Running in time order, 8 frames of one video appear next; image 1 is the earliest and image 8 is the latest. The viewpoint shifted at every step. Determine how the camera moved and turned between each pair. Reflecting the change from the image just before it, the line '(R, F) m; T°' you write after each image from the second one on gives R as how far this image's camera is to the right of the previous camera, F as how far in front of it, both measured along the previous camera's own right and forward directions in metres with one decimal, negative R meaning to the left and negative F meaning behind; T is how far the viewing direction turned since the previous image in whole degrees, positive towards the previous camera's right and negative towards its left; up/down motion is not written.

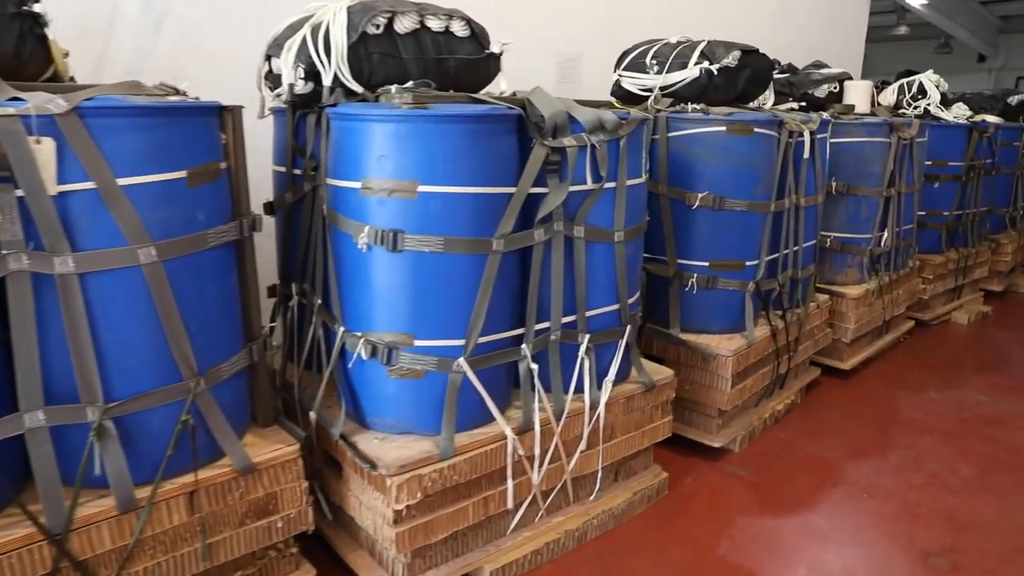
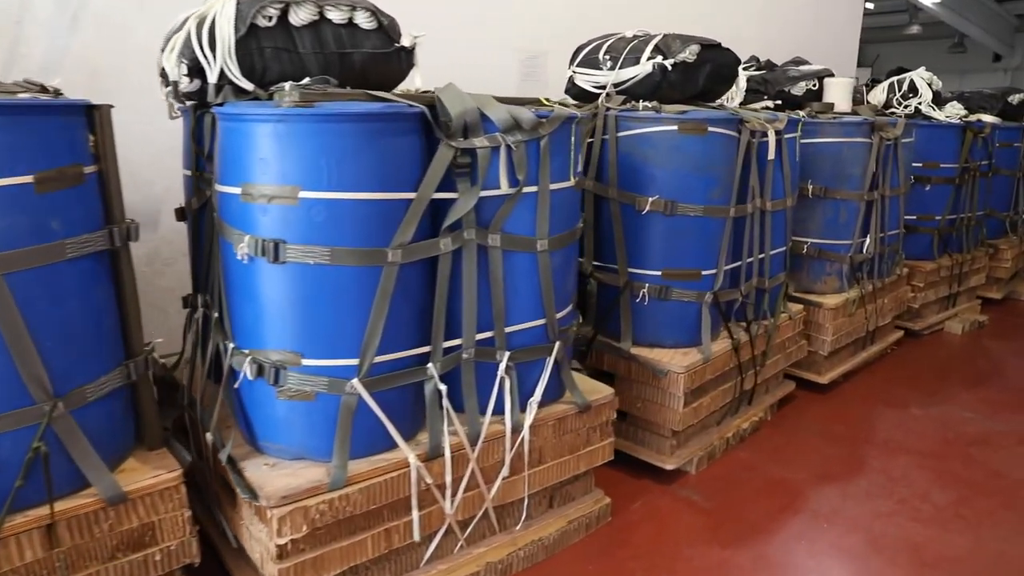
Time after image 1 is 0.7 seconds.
(+0.3, +0.1) m; -1°
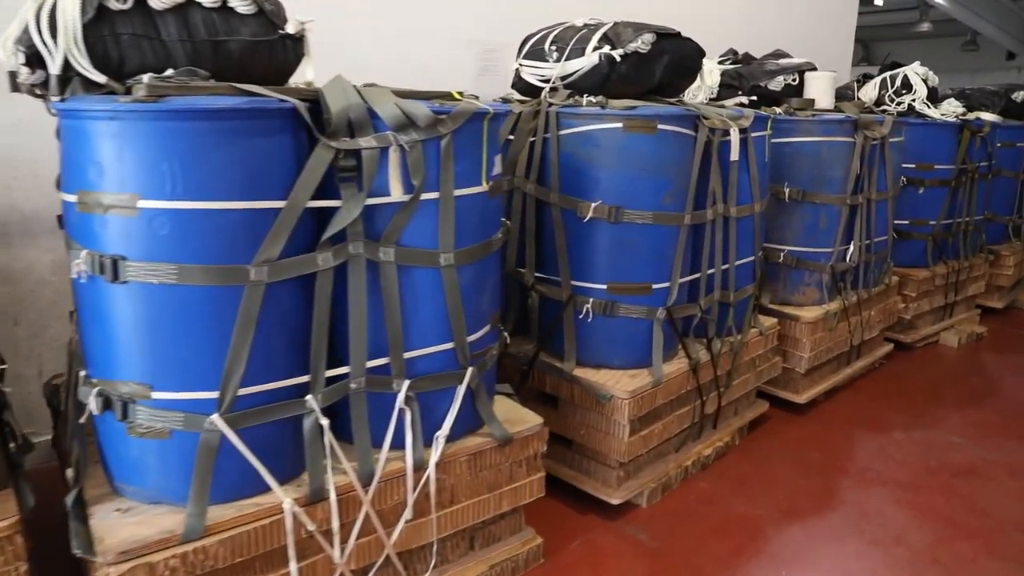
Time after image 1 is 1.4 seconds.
(+0.3, +0.2) m; -1°
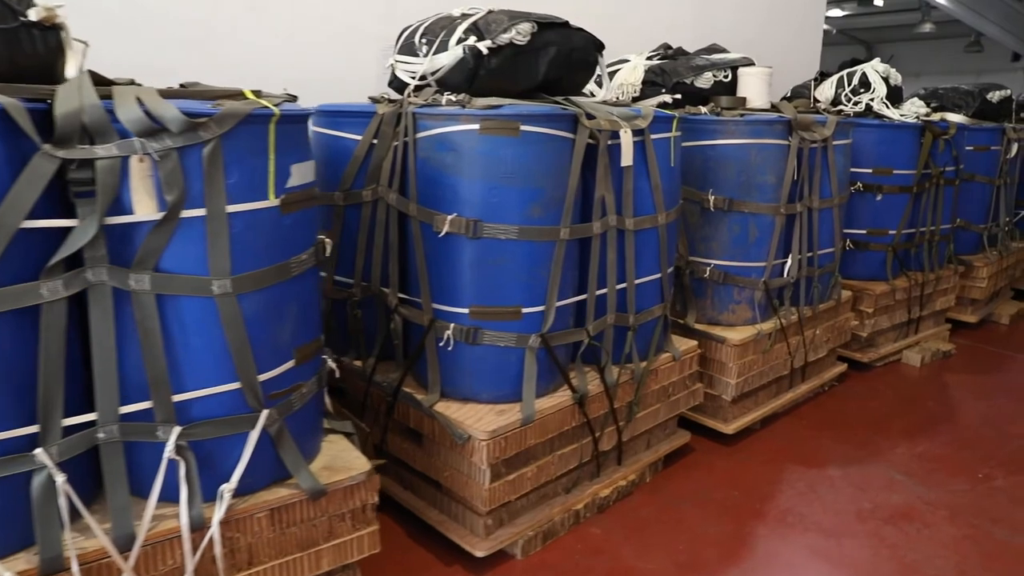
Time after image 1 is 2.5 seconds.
(+0.5, +0.2) m; -1°
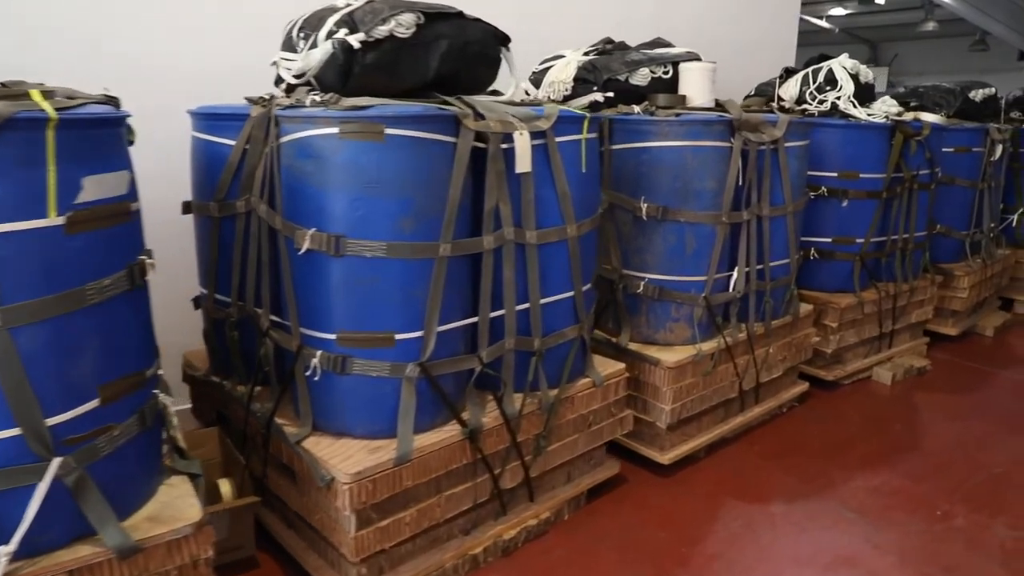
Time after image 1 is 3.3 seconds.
(+0.3, +0.2) m; -1°
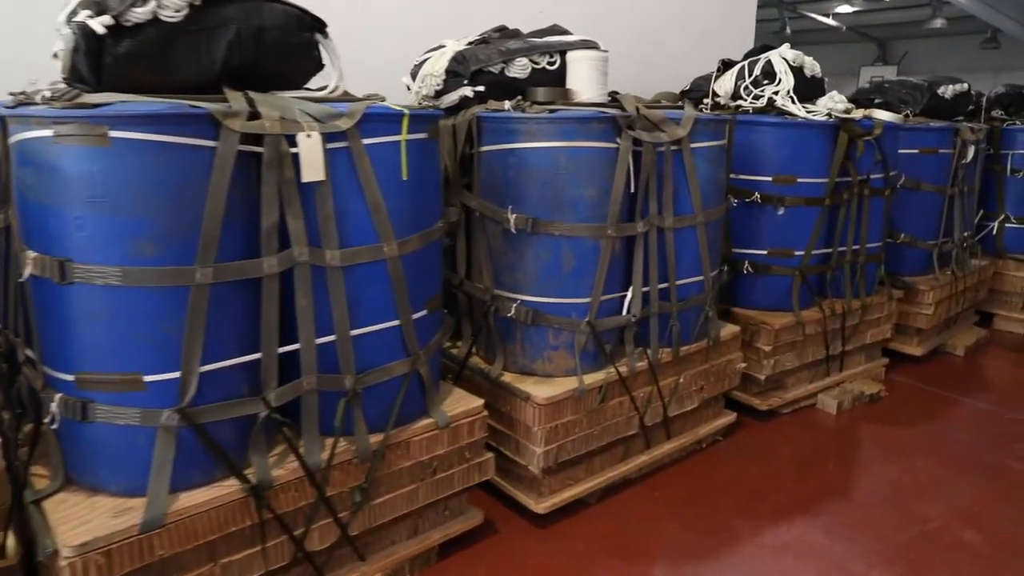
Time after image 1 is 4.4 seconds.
(+0.5, +0.3) m; -2°
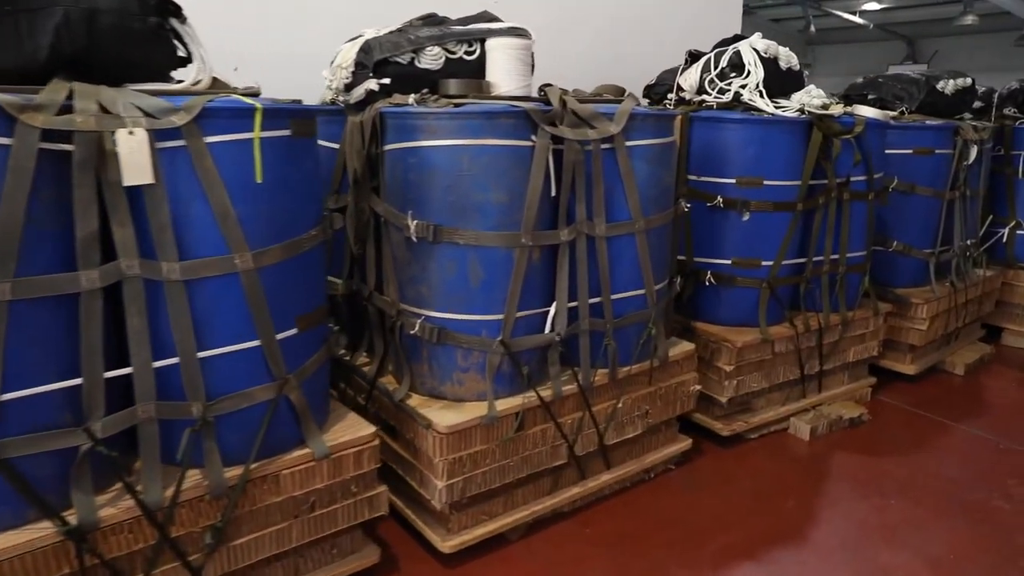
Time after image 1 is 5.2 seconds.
(+0.4, +0.2) m; -2°
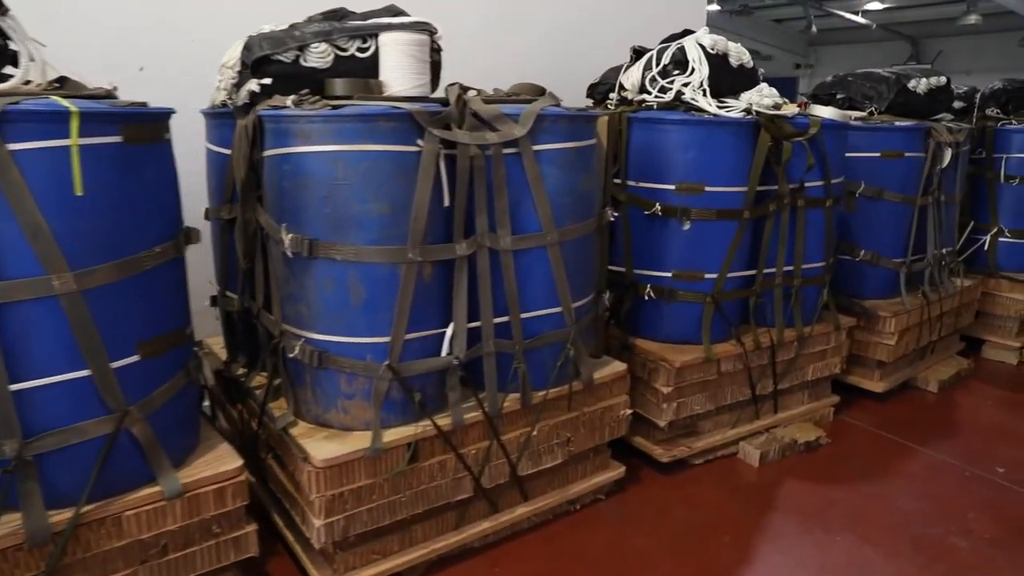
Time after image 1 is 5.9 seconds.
(+0.3, +0.2) m; -1°
